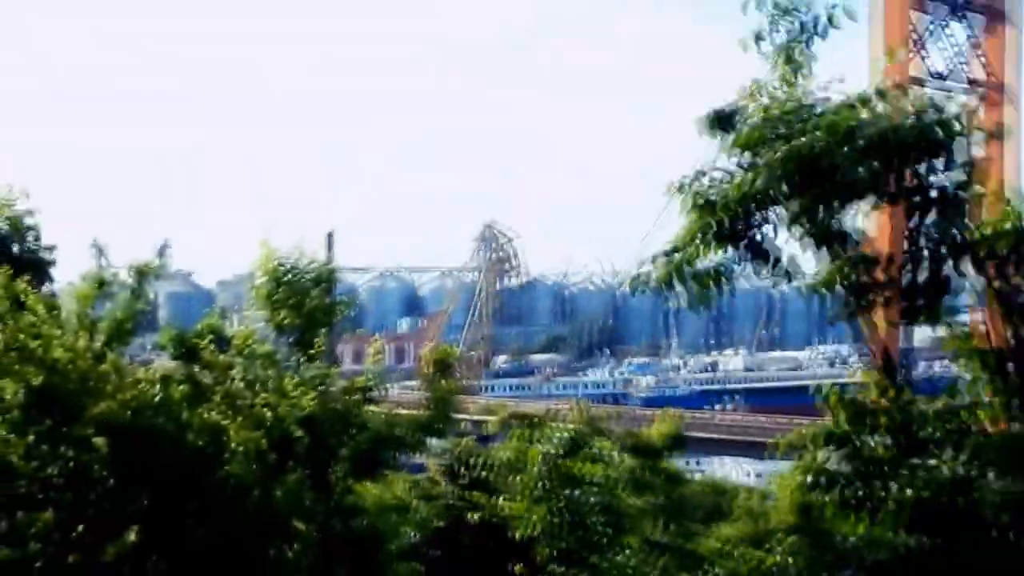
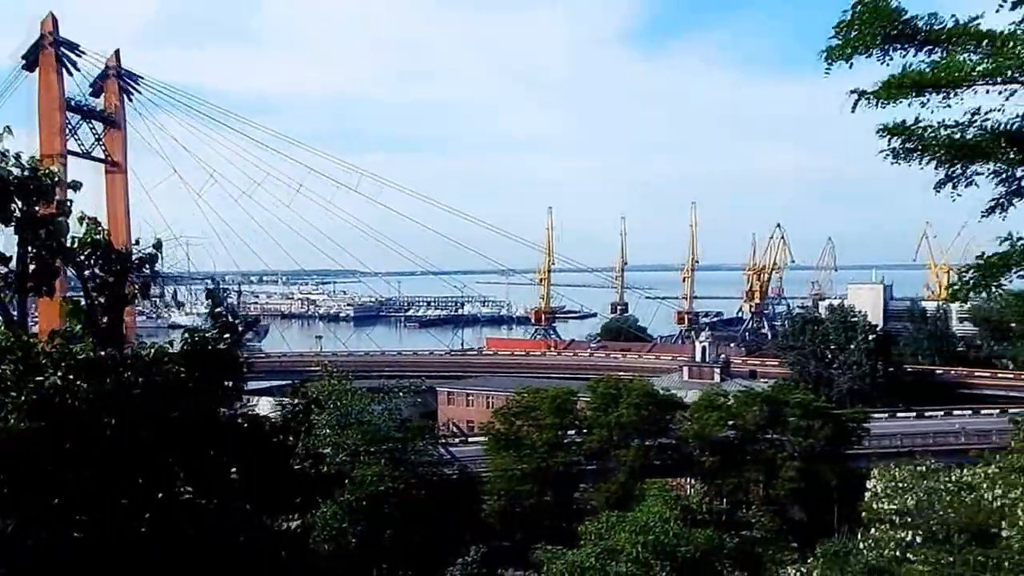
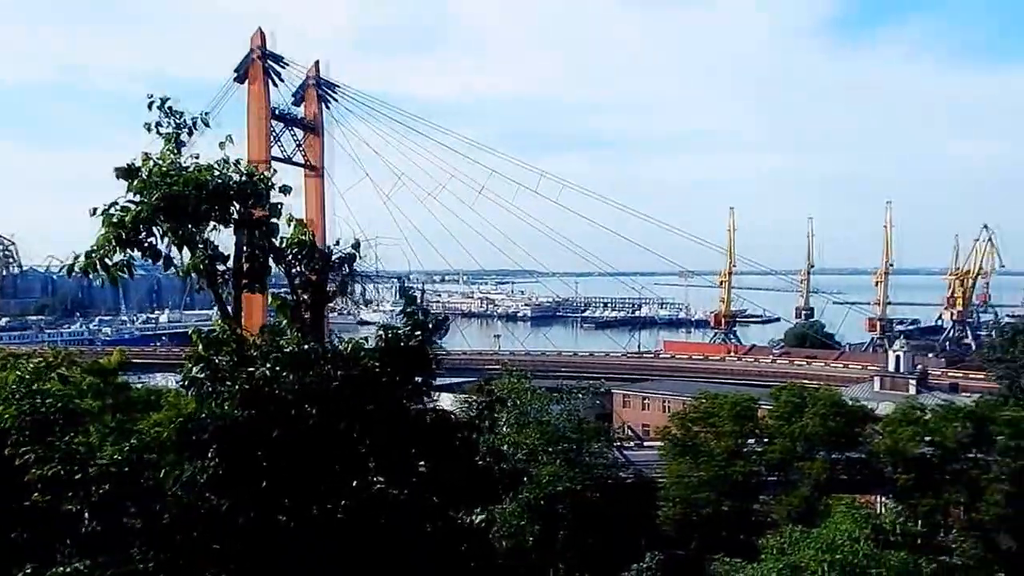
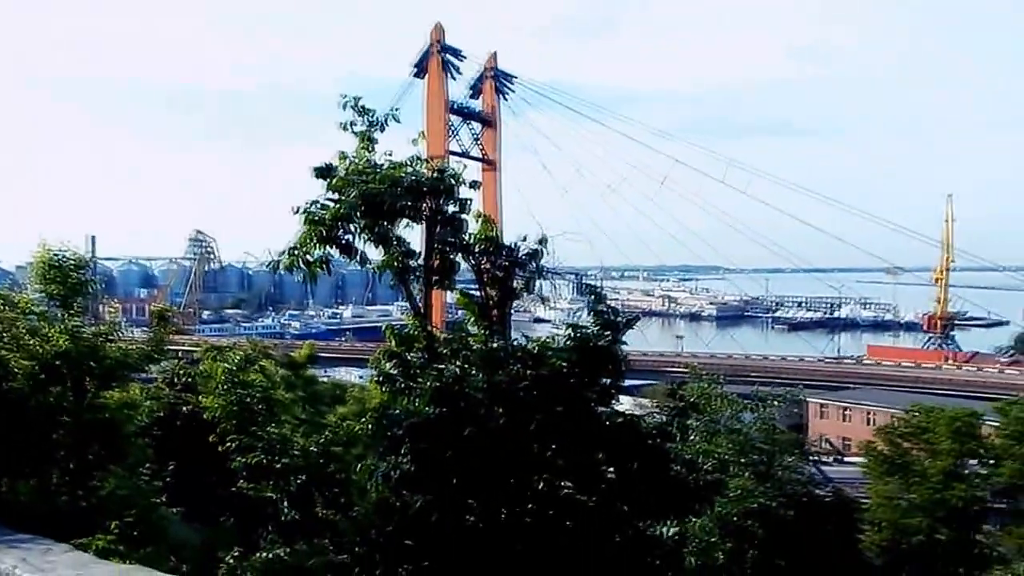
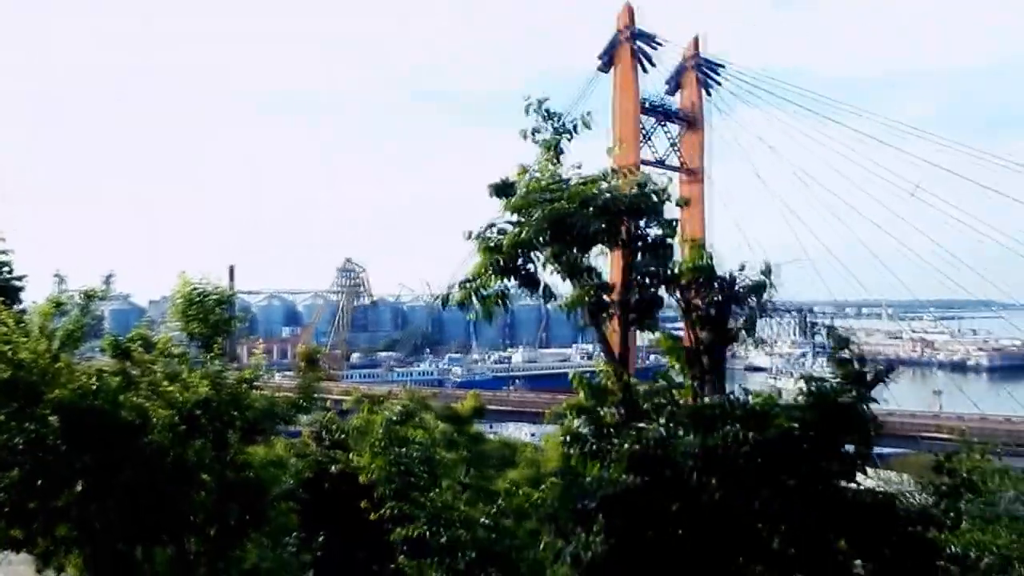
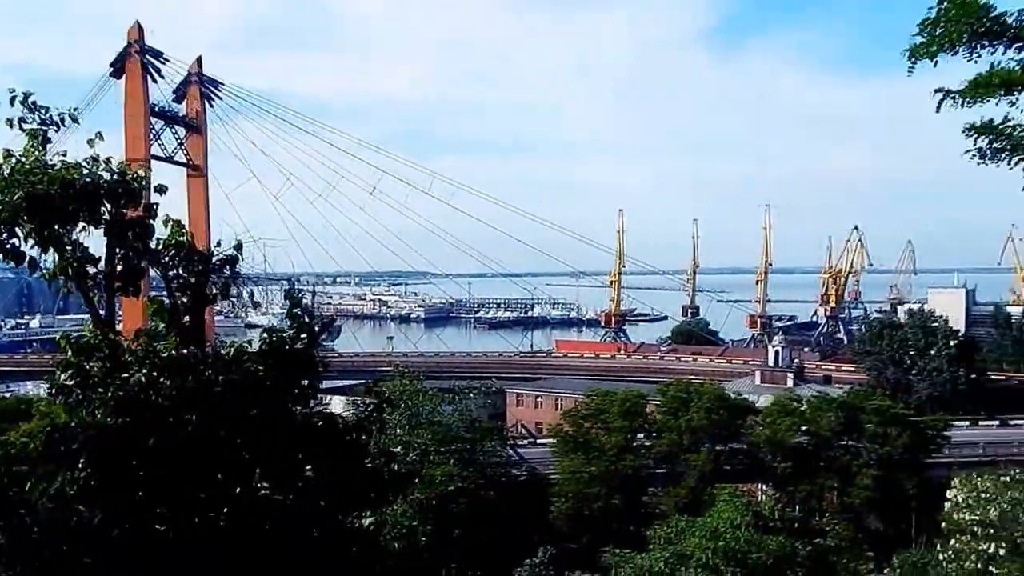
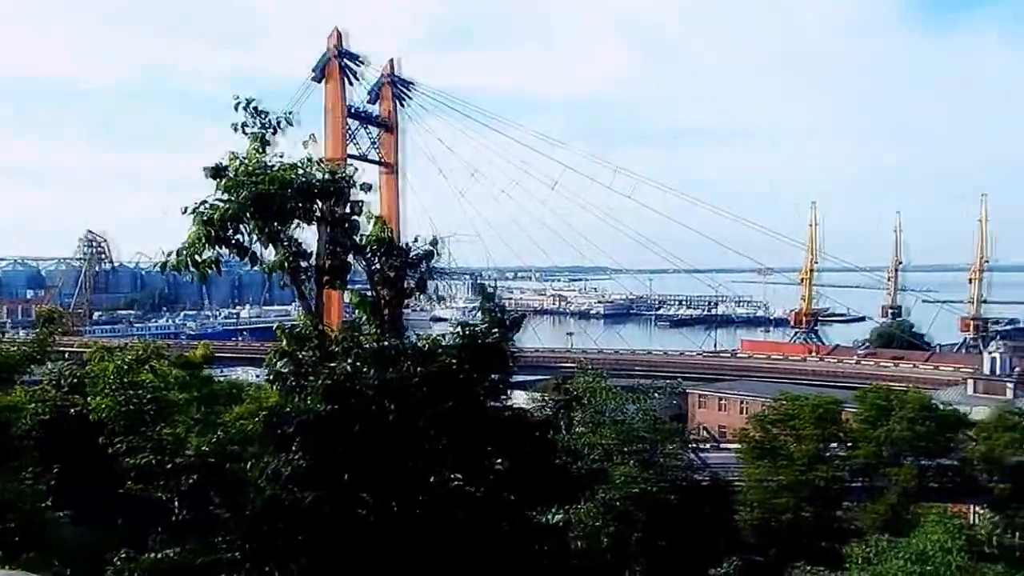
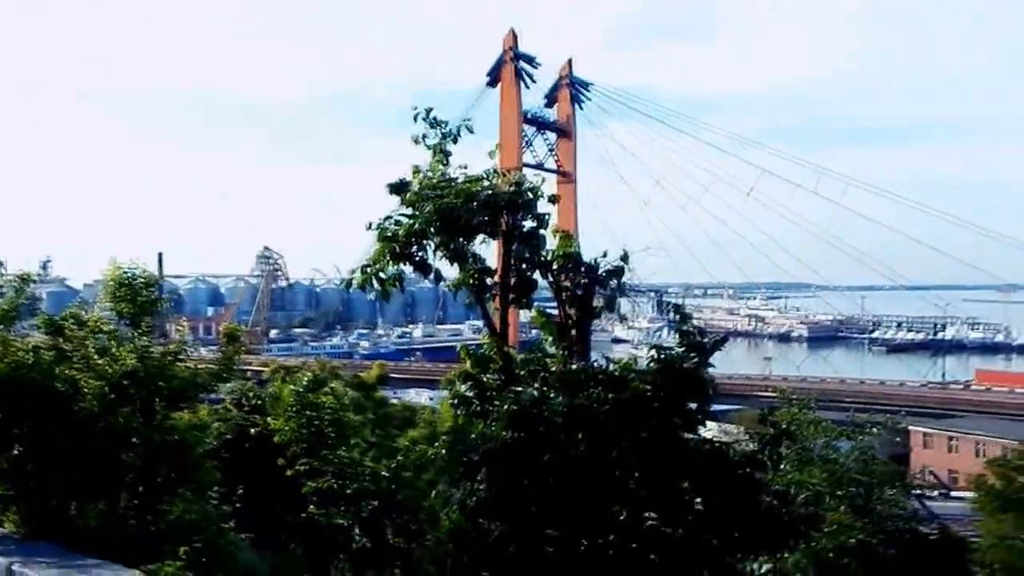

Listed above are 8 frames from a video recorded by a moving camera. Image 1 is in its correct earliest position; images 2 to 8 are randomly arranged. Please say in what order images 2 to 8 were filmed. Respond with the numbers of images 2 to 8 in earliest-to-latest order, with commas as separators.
5, 8, 4, 7, 3, 6, 2
